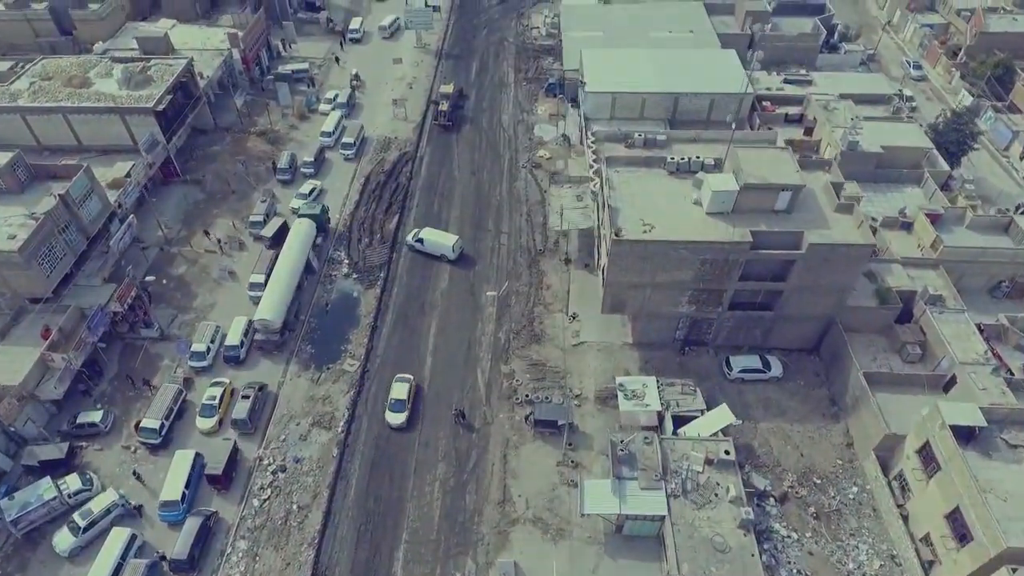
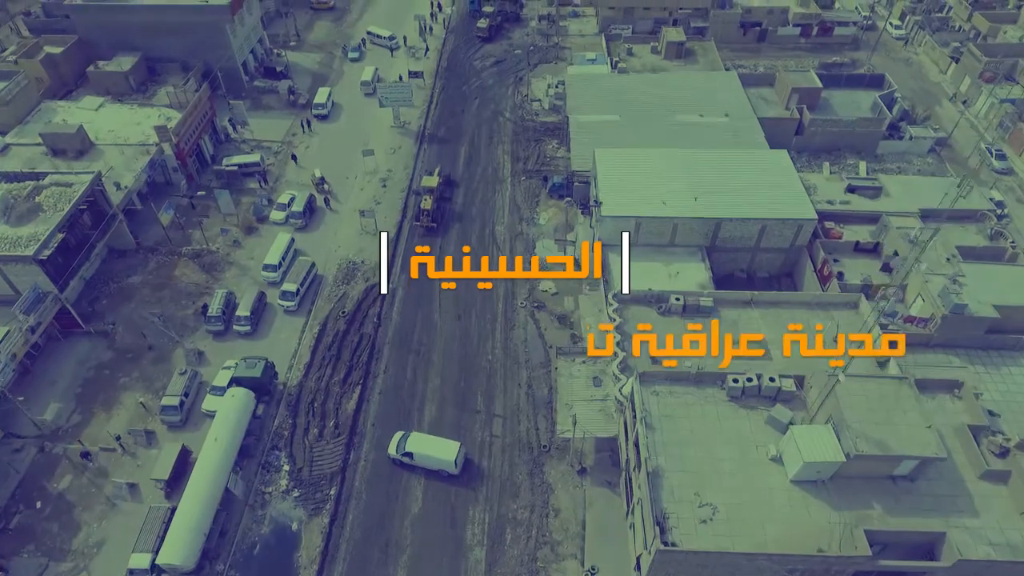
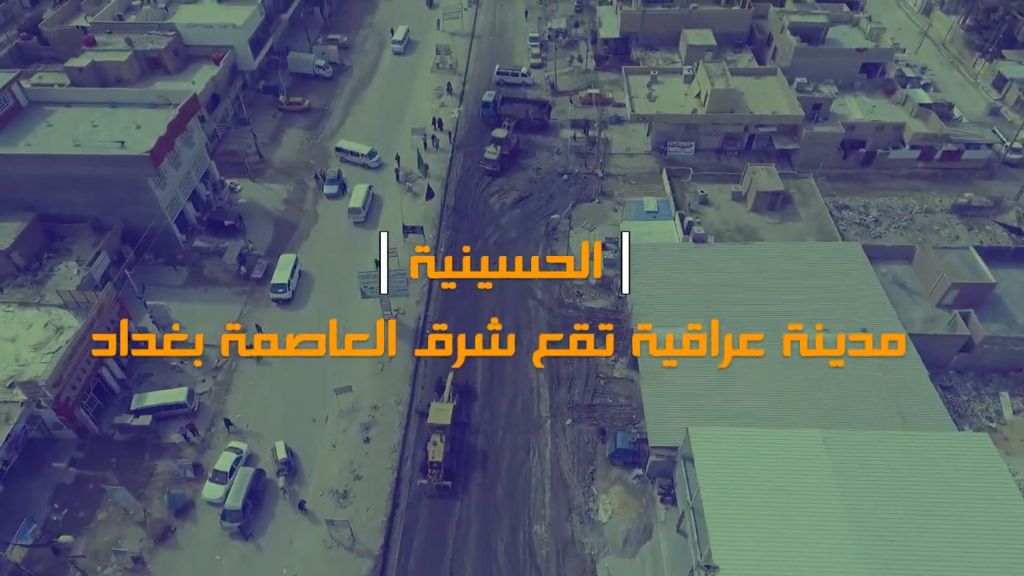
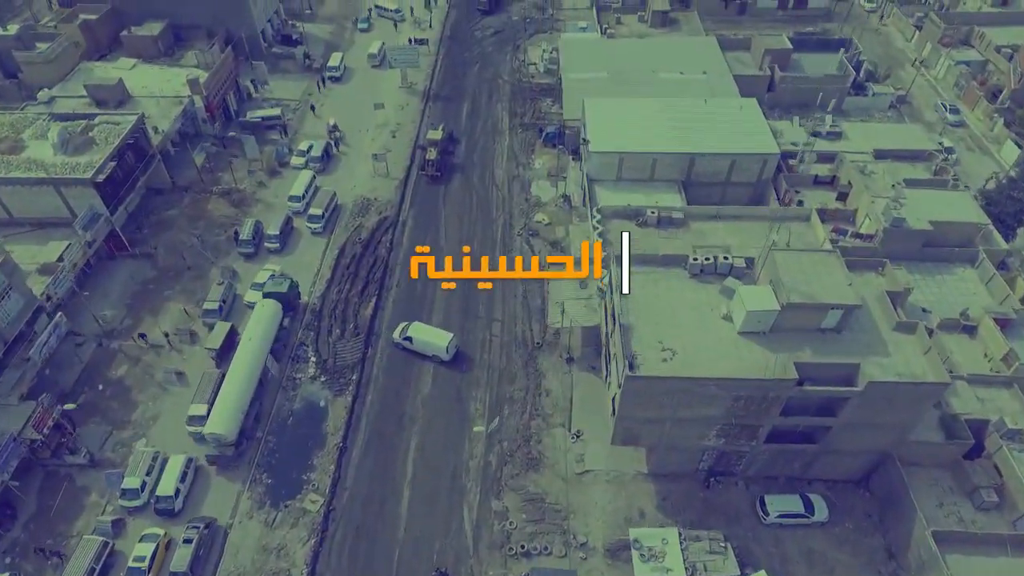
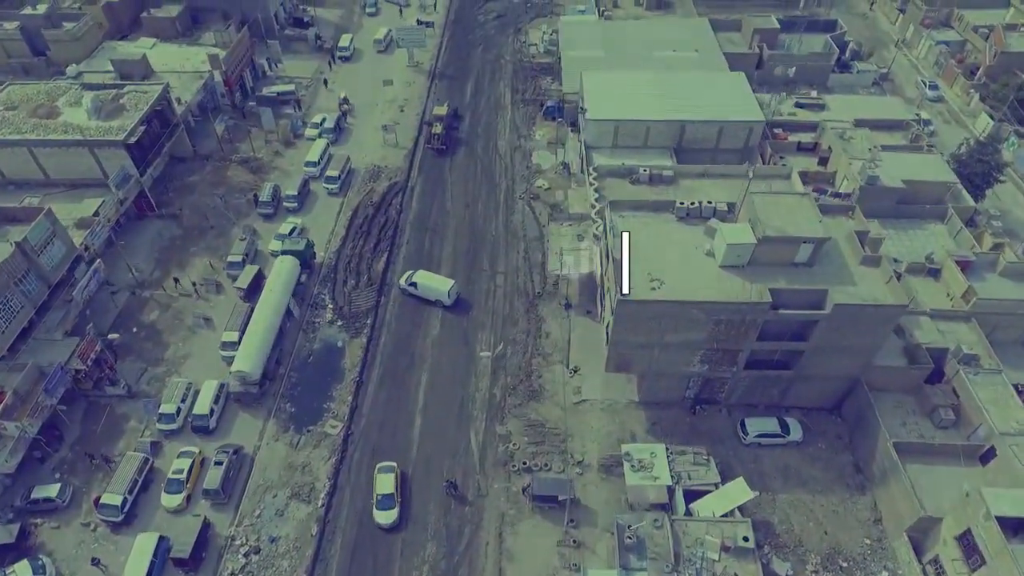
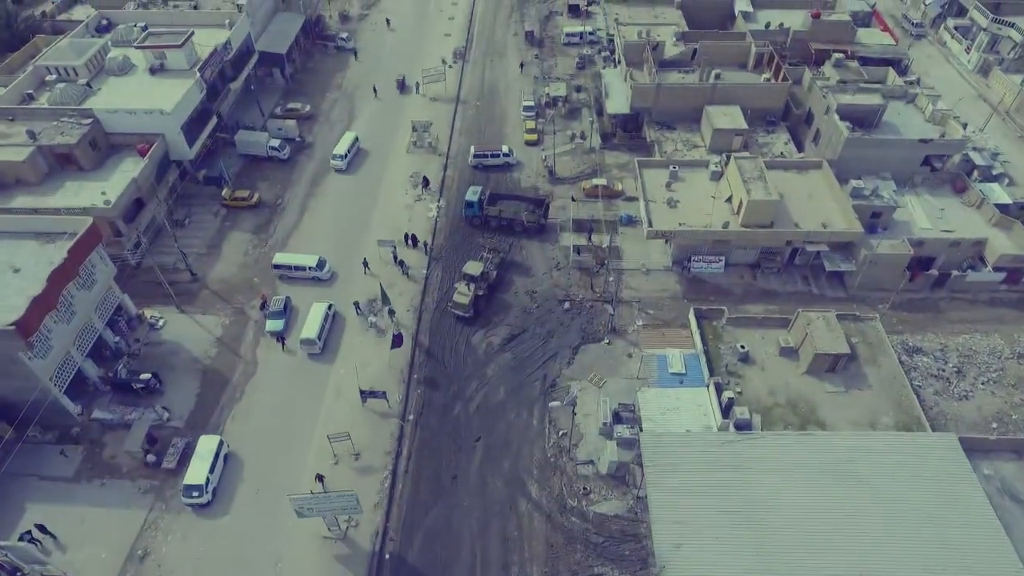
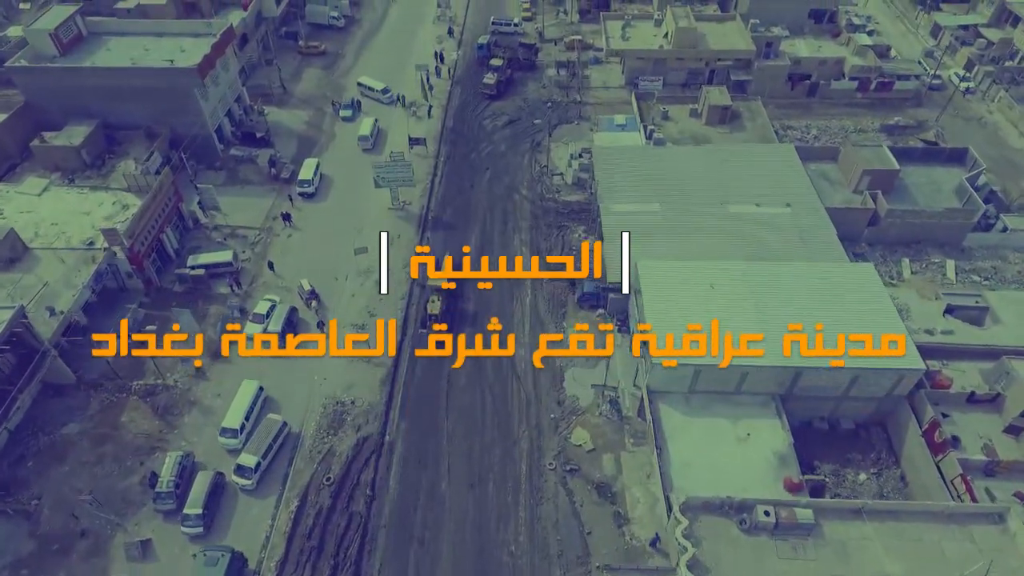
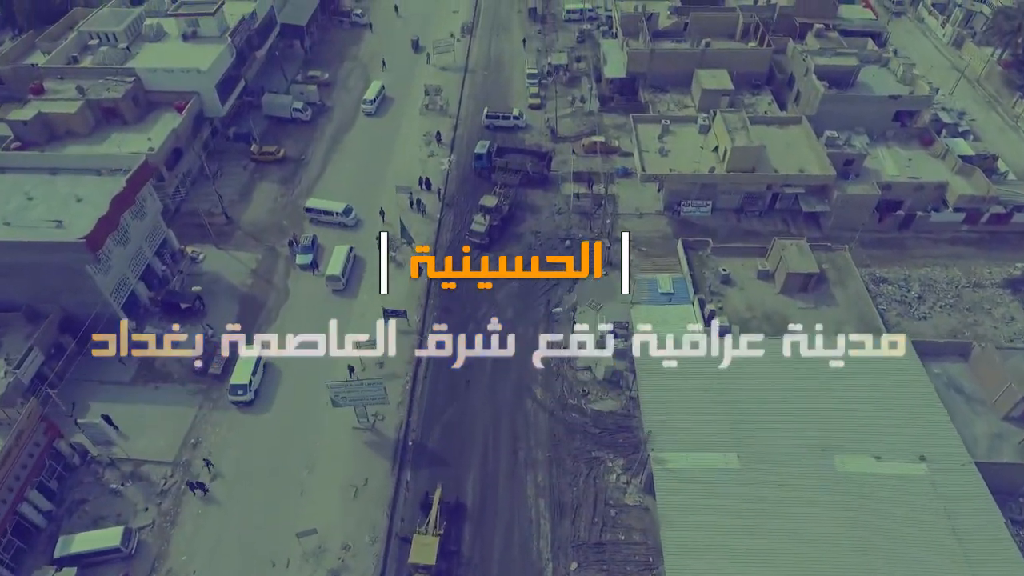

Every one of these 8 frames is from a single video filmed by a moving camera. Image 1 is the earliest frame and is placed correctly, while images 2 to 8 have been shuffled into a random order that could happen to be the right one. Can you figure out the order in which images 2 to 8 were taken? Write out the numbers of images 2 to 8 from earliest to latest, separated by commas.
5, 4, 2, 7, 3, 8, 6
